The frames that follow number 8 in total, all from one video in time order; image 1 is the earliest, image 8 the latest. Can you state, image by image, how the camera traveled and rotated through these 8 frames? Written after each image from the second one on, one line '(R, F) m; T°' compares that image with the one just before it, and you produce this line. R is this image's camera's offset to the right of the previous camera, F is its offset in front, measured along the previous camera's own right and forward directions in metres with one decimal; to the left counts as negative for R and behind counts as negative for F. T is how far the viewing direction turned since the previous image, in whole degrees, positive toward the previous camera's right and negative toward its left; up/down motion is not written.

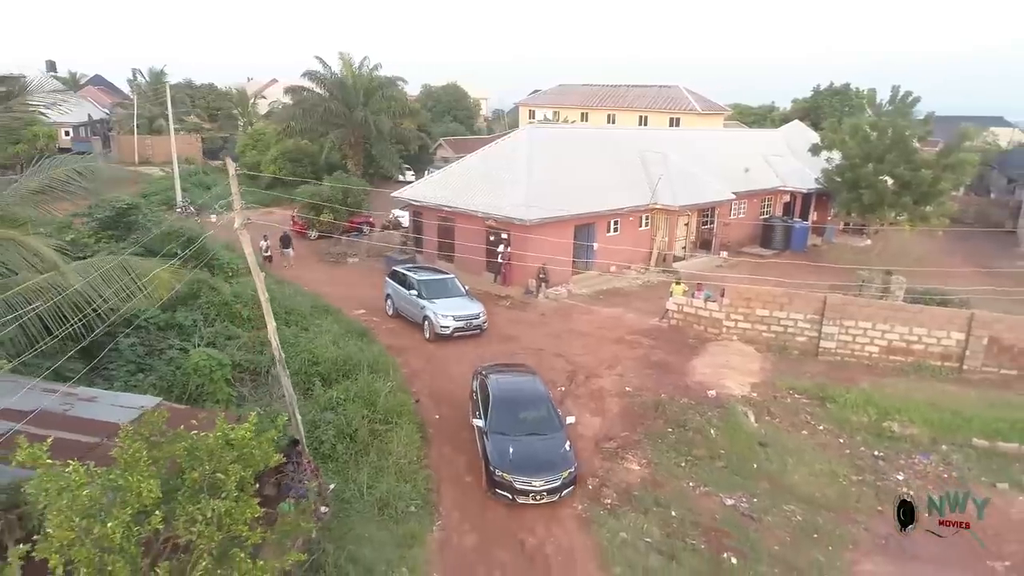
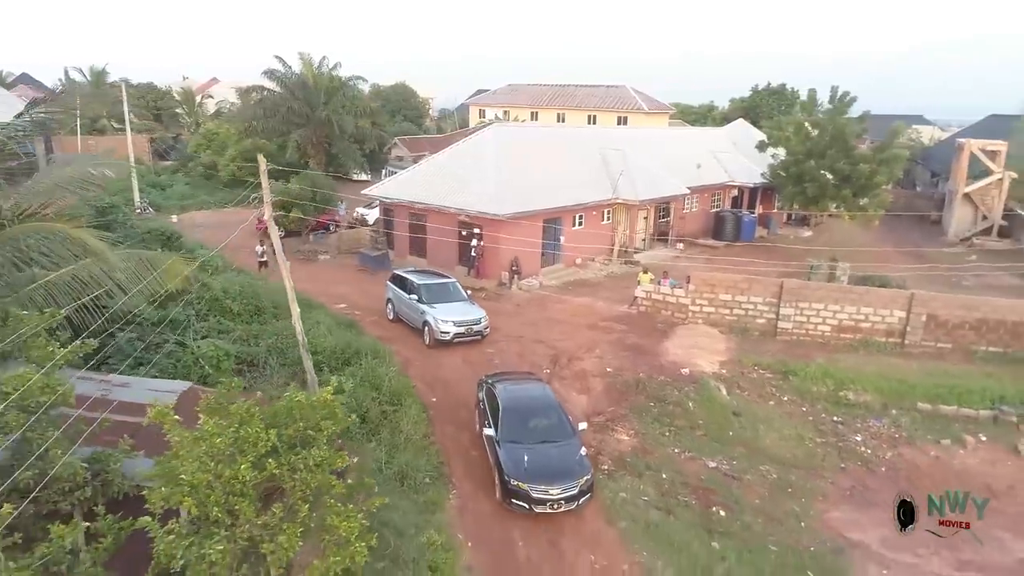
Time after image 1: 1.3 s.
(-1.0, -0.9) m; +5°
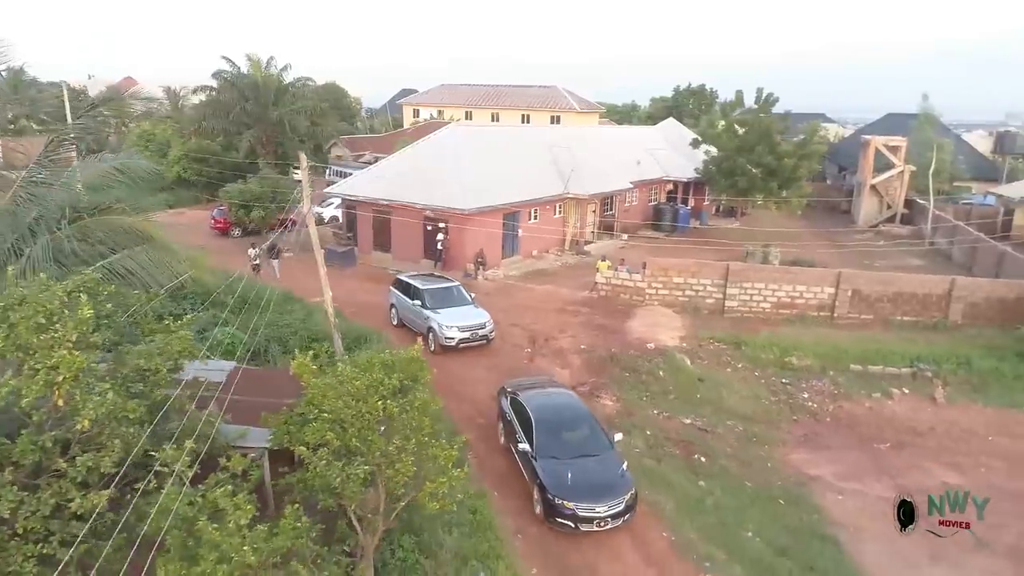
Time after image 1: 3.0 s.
(-1.5, -1.3) m; +6°
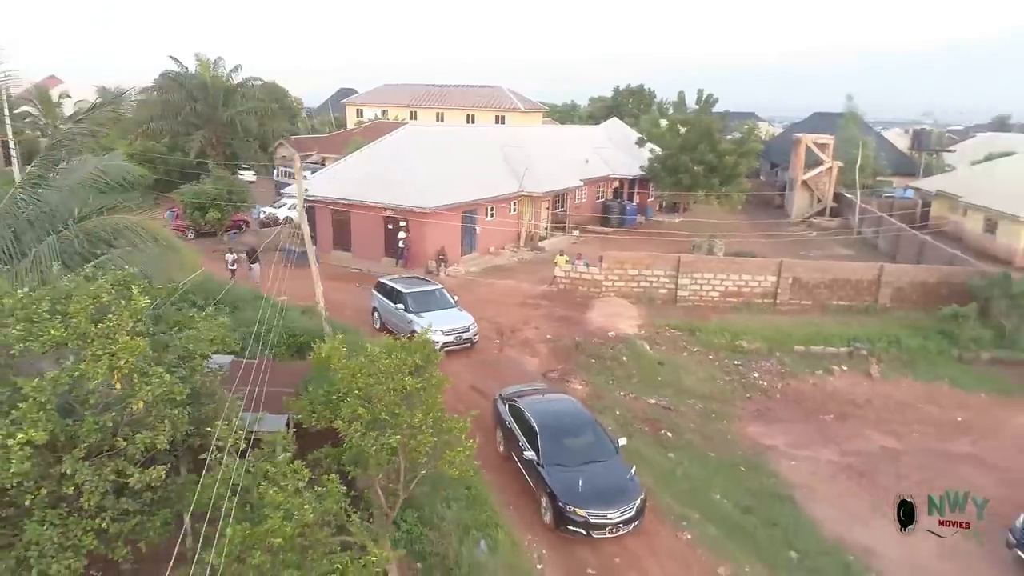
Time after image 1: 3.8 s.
(-0.7, -0.8) m; +5°
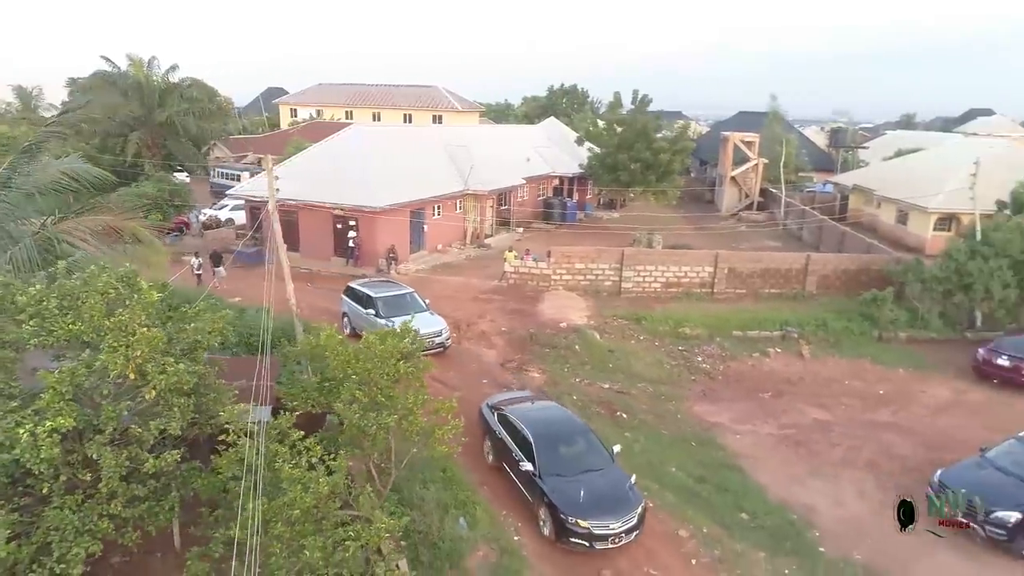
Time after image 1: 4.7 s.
(-0.6, -0.7) m; +5°
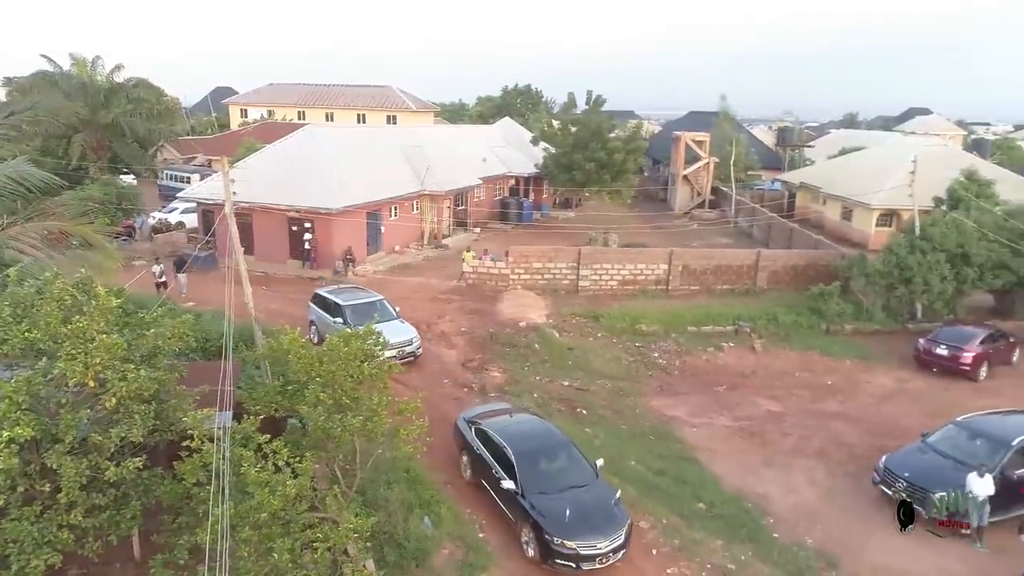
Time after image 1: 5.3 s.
(-0.1, -0.1) m; +3°
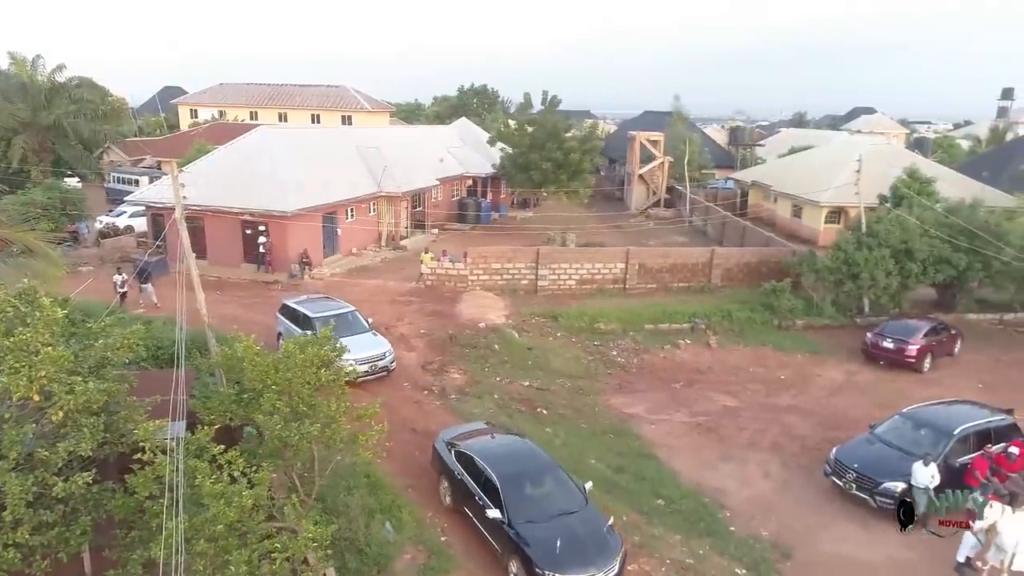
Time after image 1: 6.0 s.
(0.0, 0.0) m; +3°
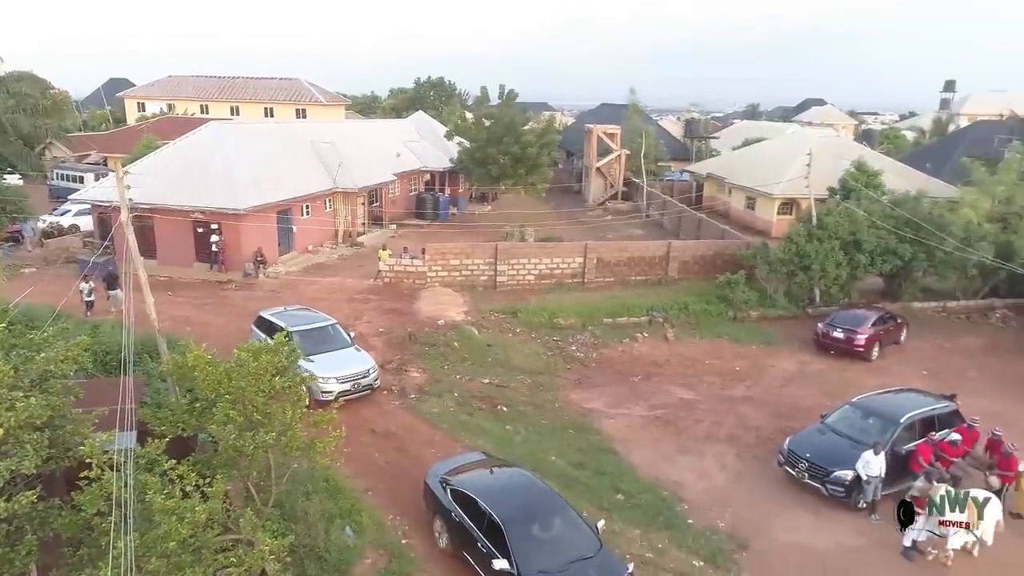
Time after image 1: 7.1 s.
(0.0, 0.0) m; +3°
